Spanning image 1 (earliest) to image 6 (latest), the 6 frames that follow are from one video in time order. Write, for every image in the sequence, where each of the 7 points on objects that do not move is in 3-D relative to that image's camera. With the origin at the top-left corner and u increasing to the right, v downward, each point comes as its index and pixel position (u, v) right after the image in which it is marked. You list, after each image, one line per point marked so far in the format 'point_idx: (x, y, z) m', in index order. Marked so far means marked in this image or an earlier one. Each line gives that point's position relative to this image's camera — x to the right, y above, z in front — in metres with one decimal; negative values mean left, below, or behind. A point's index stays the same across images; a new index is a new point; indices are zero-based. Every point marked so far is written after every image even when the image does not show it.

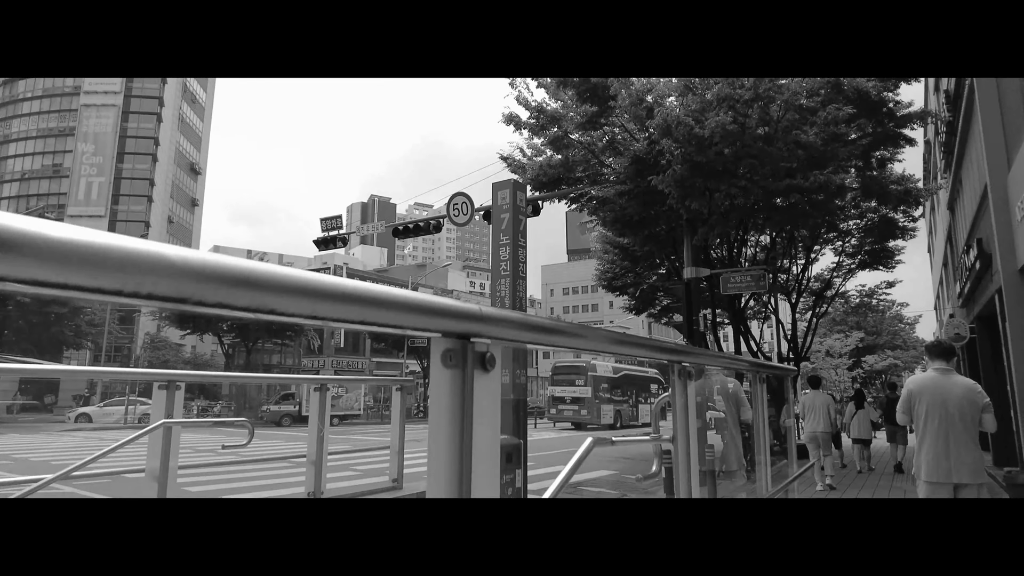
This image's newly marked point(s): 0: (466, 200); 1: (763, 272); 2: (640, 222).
0: (-1.0, +2.0, +14.5) m
1: (+4.3, +0.3, +11.0) m
2: (+2.4, +1.2, +12.0) m
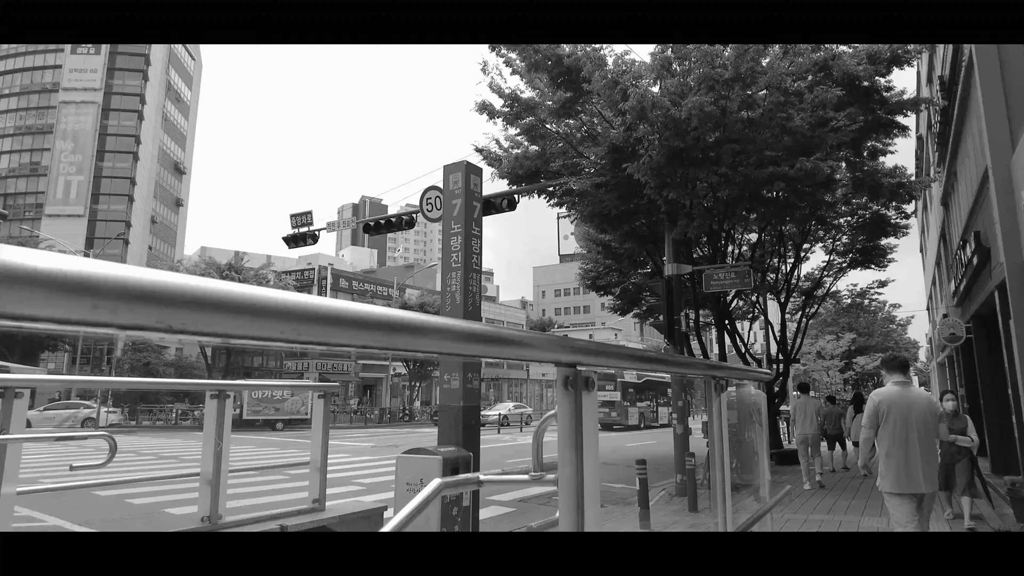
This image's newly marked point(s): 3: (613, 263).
0: (-1.5, +2.0, +13.8) m
1: (+3.8, +0.3, +10.3) m
2: (+1.9, +1.3, +11.3) m
3: (+2.7, +0.6, +17.2) m
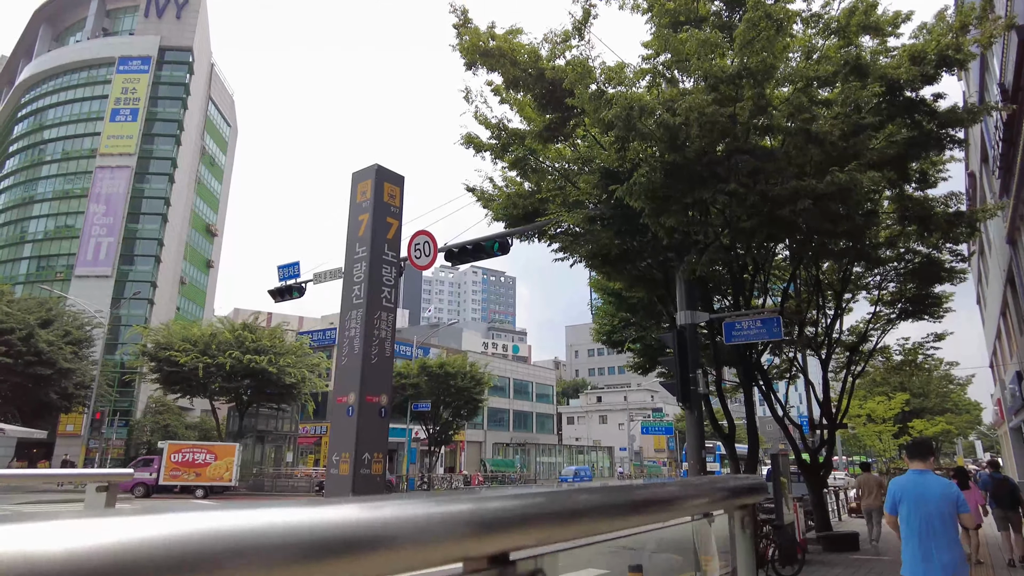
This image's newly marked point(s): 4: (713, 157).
0: (-1.7, +1.0, +12.5) m
1: (+3.5, -0.3, +8.5) m
2: (+1.7, +0.5, +9.7) m
3: (+2.8, -0.7, +15.5) m
4: (+2.2, +1.5, +7.1) m
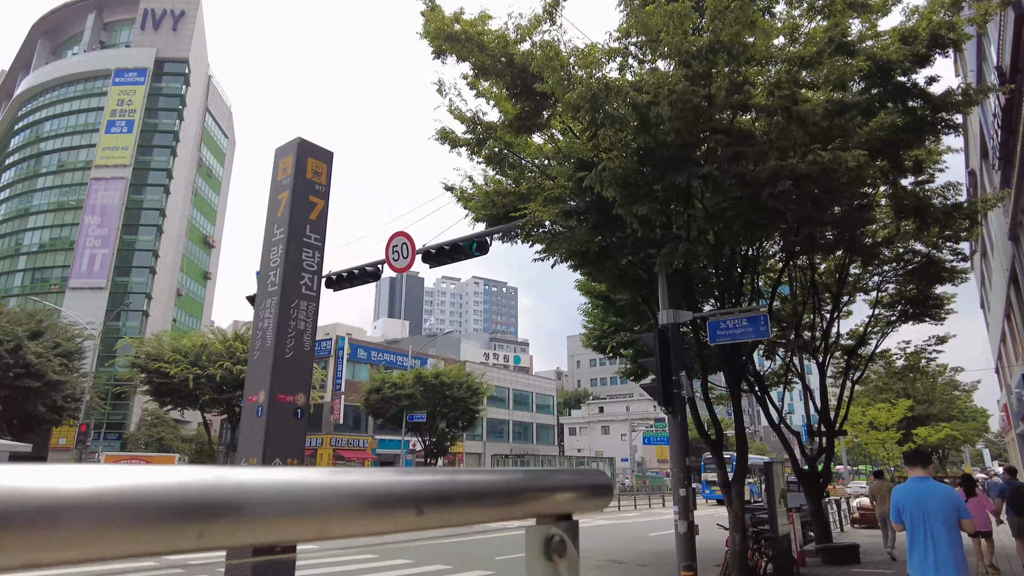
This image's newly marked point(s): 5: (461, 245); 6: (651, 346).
0: (-2.0, +0.9, +12.0) m
1: (+3.1, -0.3, +8.0) m
2: (+1.3, +0.5, +9.2) m
3: (+2.5, -0.8, +15.0) m
4: (+1.8, +1.6, +6.6) m
5: (-0.9, +0.8, +11.2) m
6: (+1.8, -0.8, +8.3) m
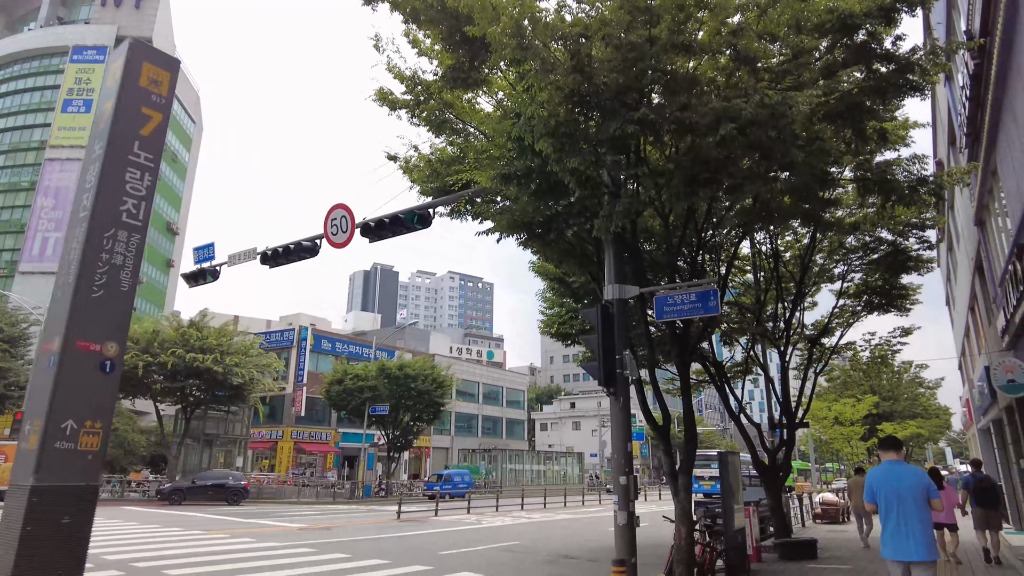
0: (-2.9, +1.3, +11.2) m
1: (+2.3, 0.0, +7.4) m
2: (+0.4, +0.9, +8.5) m
3: (+1.4, -0.4, +14.3) m
4: (+1.1, +1.9, +5.9) m
5: (-1.8, +1.2, +10.5) m
6: (+1.0, -0.4, +7.7) m
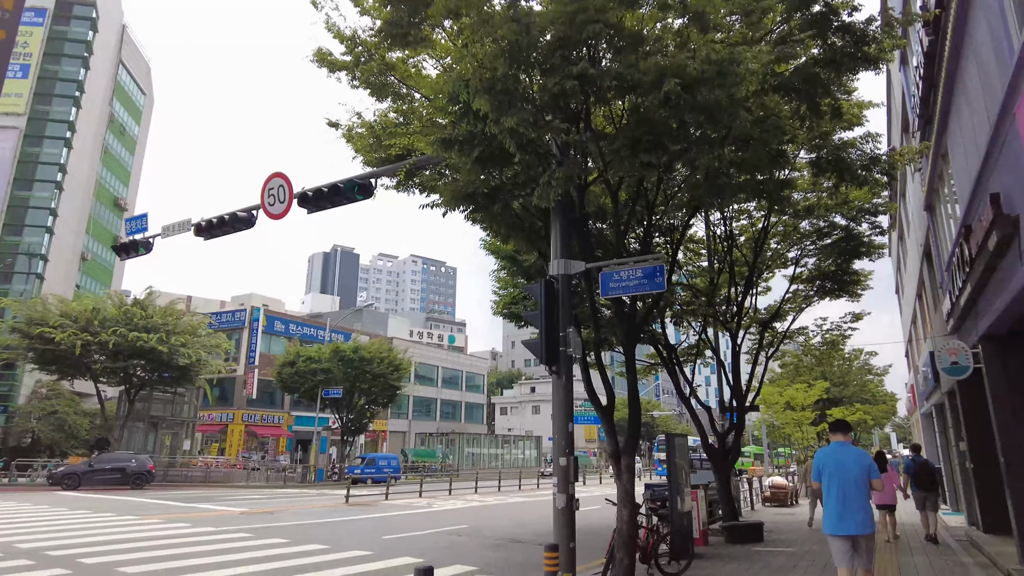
0: (-3.8, +1.8, +10.6) m
1: (+1.7, +0.3, +7.1) m
2: (-0.3, +1.2, +8.1) m
3: (+0.3, 0.0, +14.0) m
4: (+0.5, +2.2, +5.5) m
5: (-2.6, +1.6, +9.9) m
6: (+0.3, -0.1, +7.3) m
